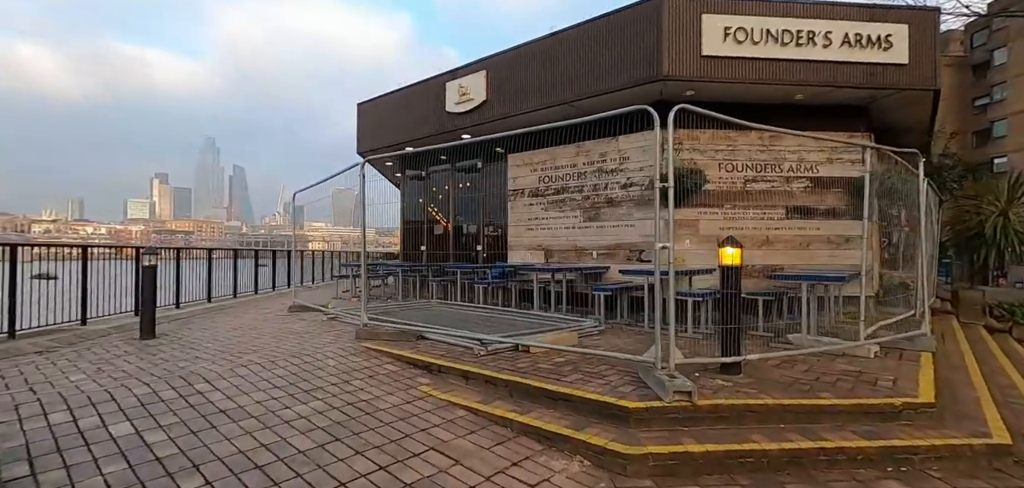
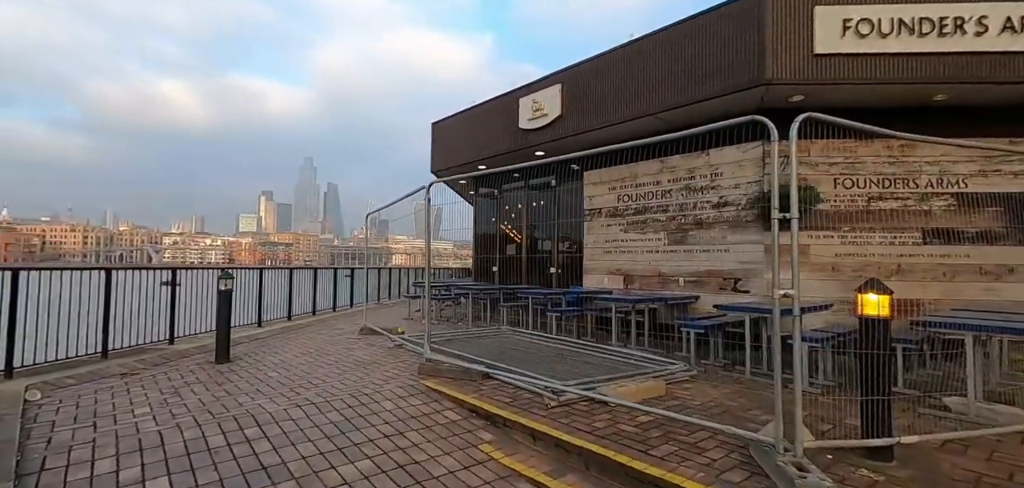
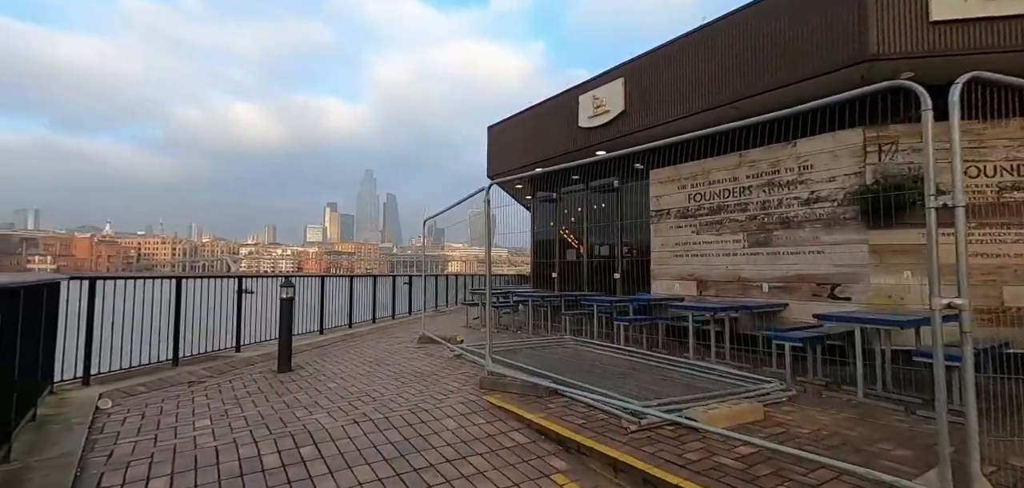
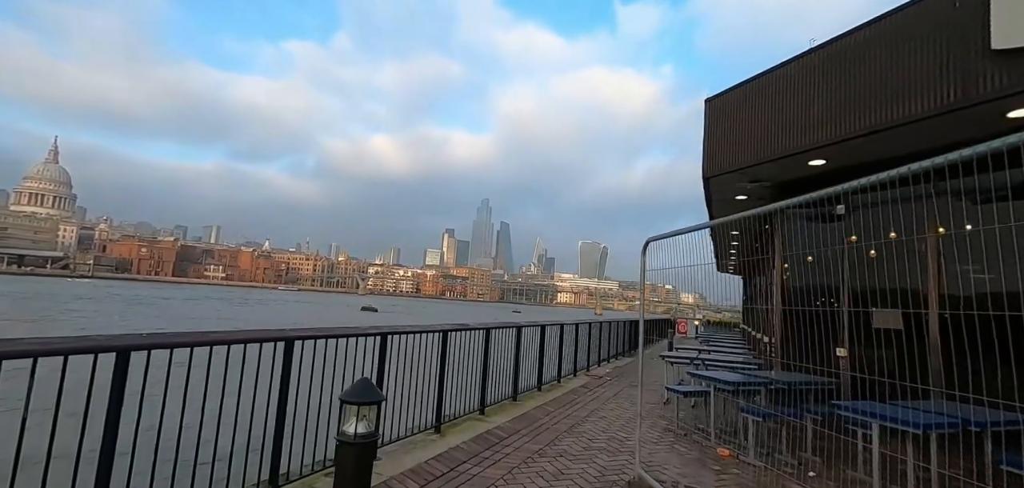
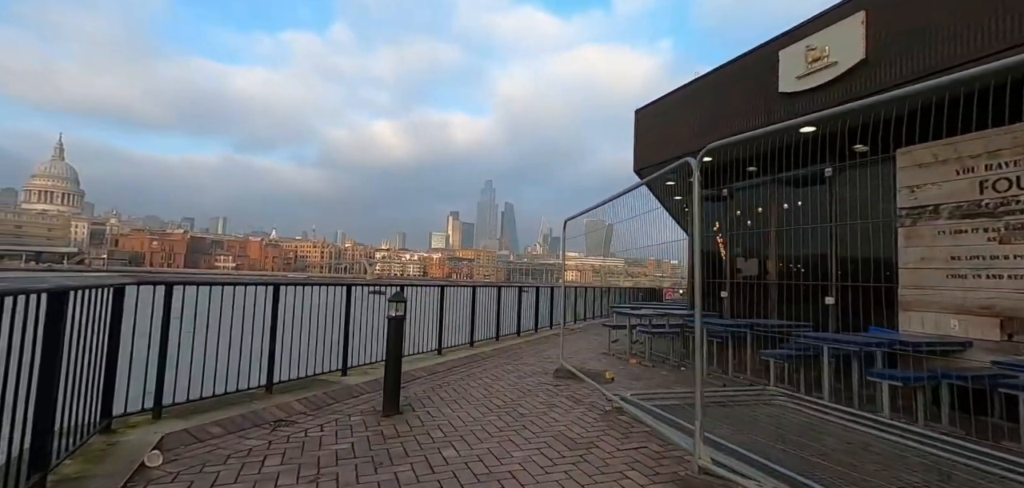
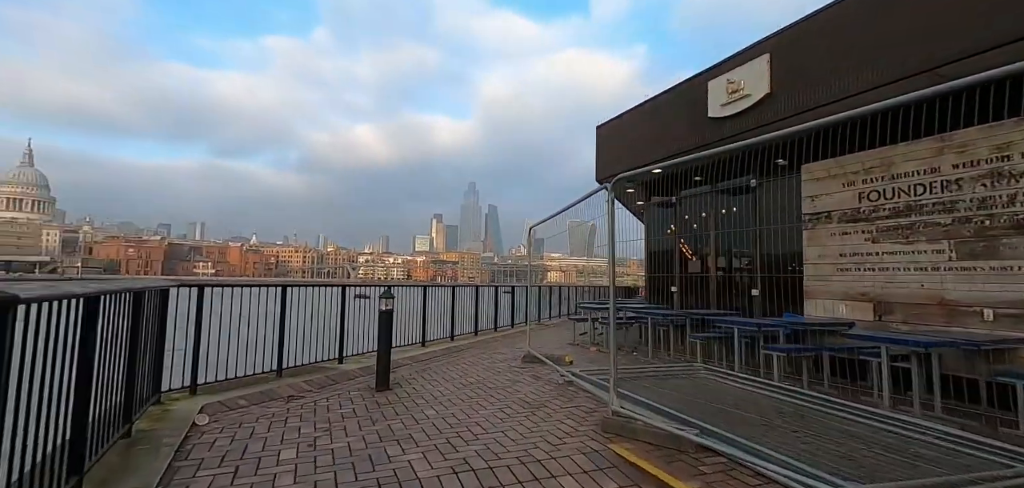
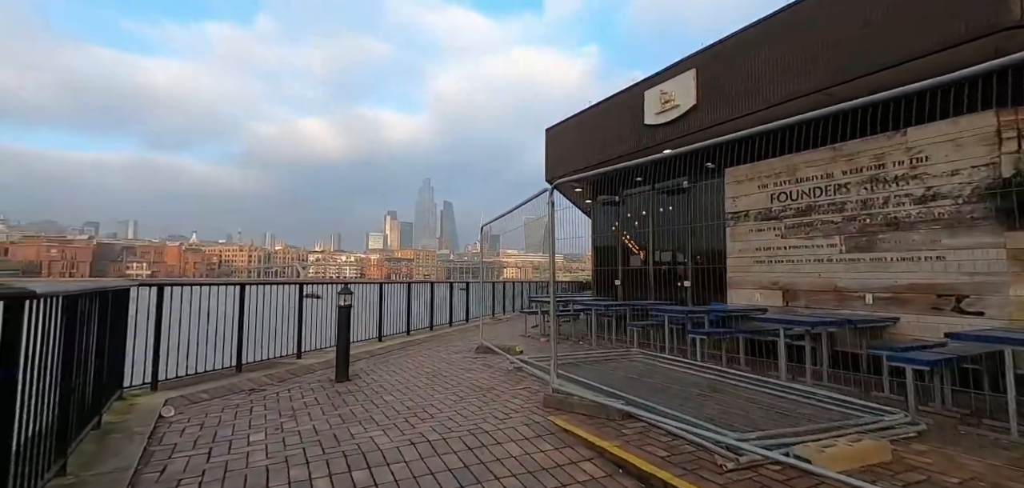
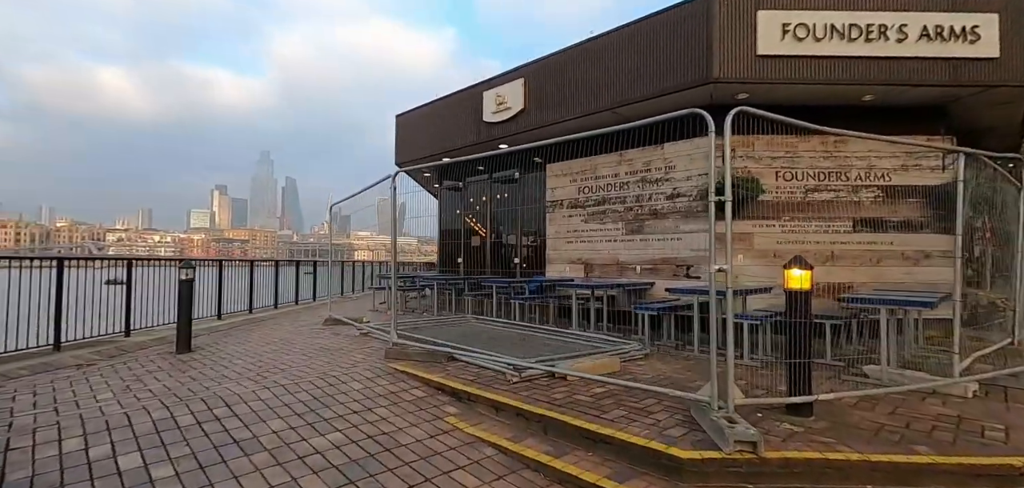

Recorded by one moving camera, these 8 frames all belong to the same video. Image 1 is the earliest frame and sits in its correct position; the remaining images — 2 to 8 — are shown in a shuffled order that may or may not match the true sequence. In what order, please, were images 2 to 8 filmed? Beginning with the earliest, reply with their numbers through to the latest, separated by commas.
8, 2, 3, 7, 6, 5, 4
